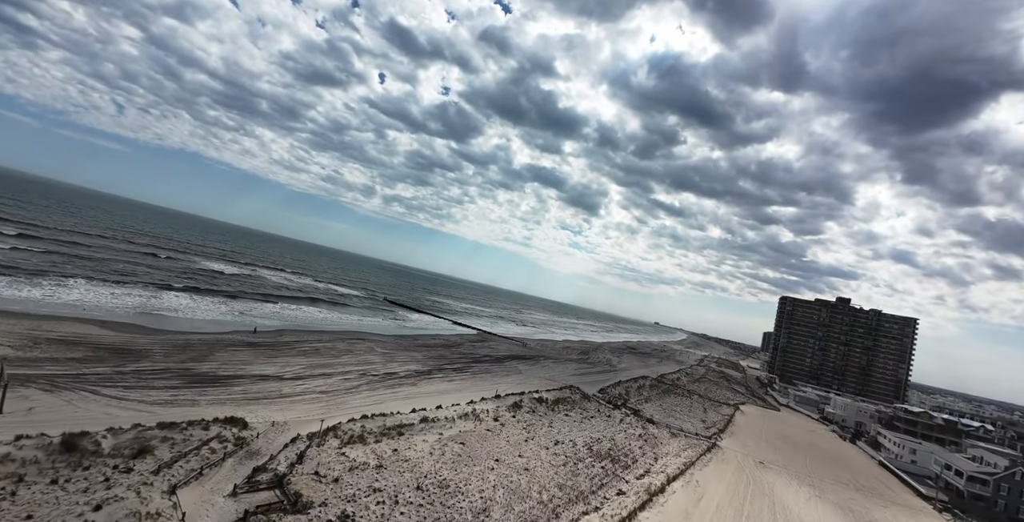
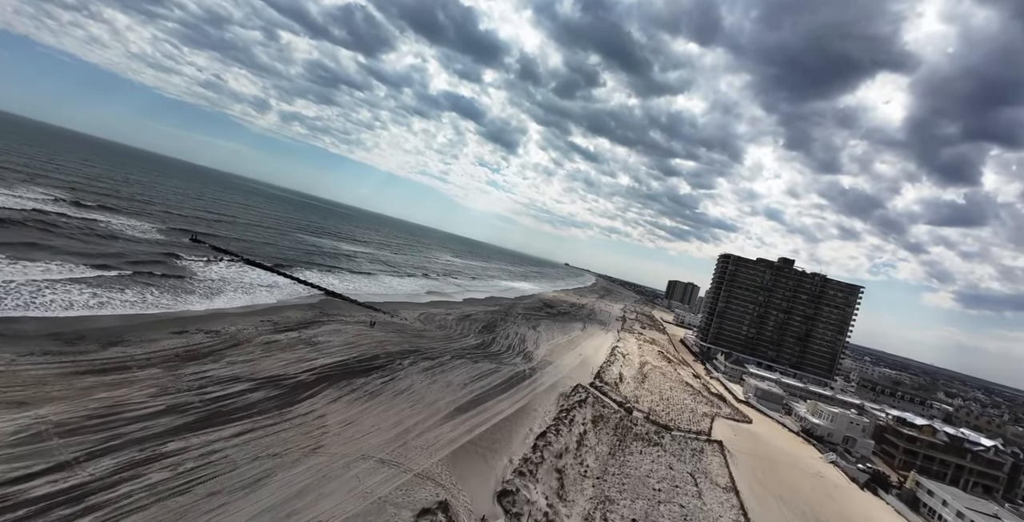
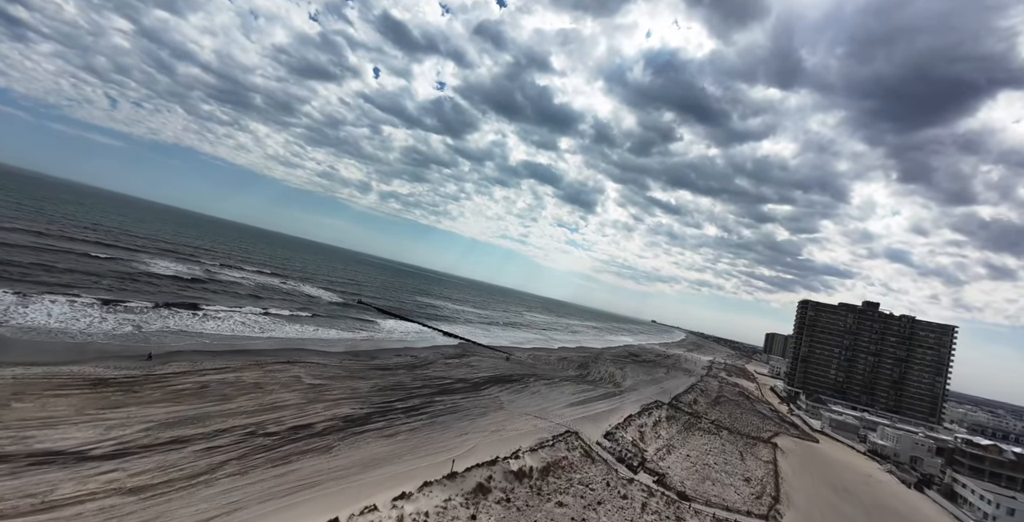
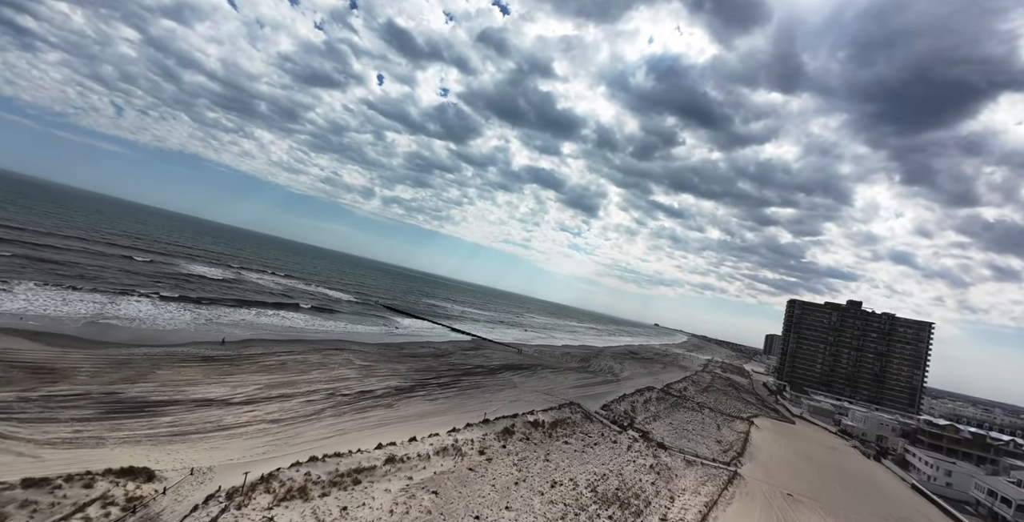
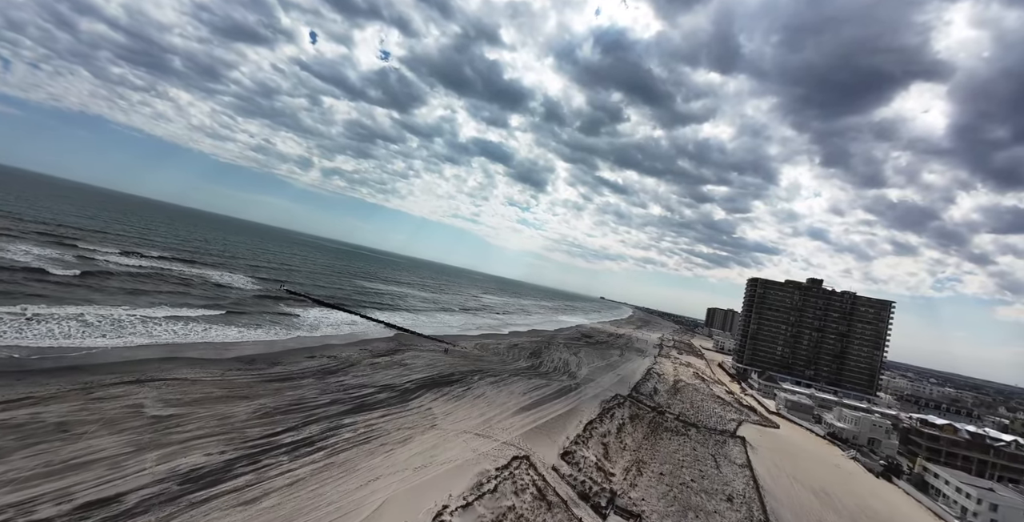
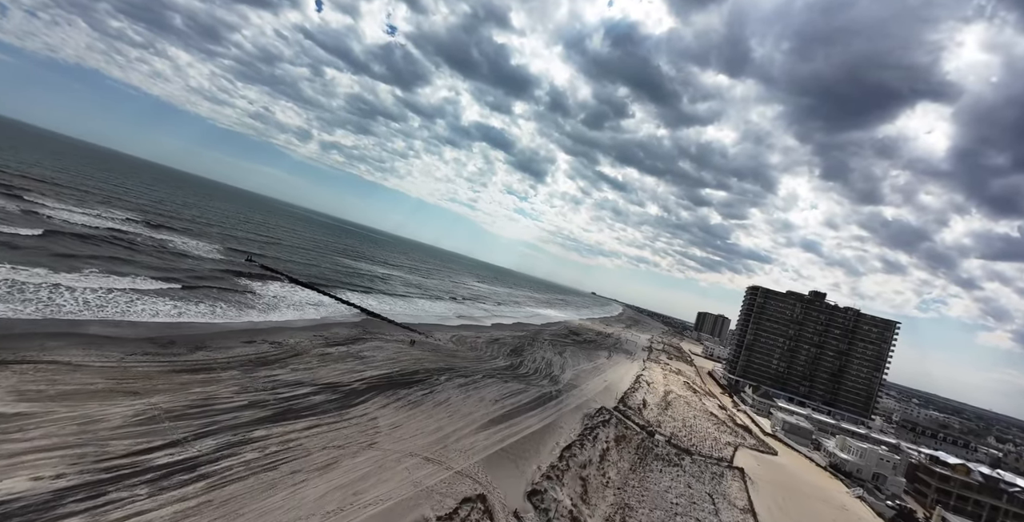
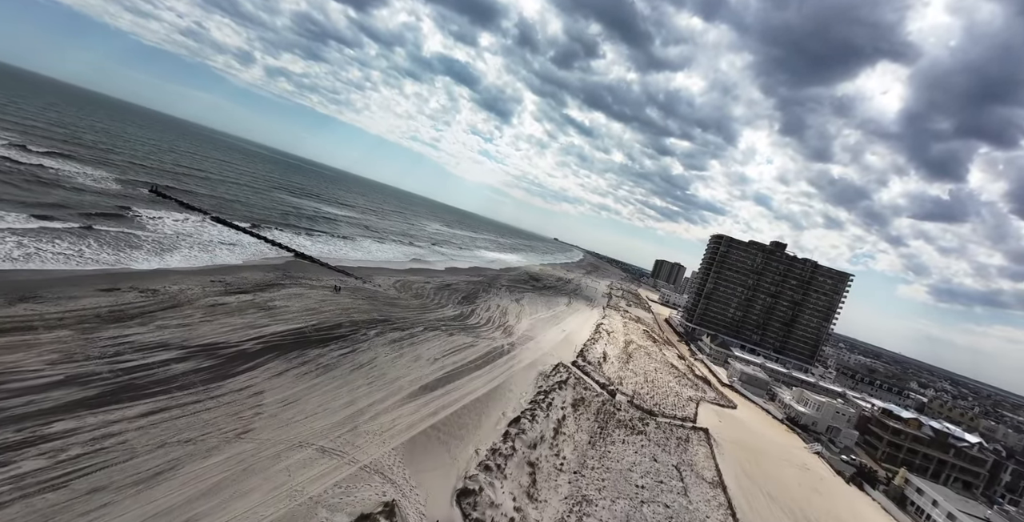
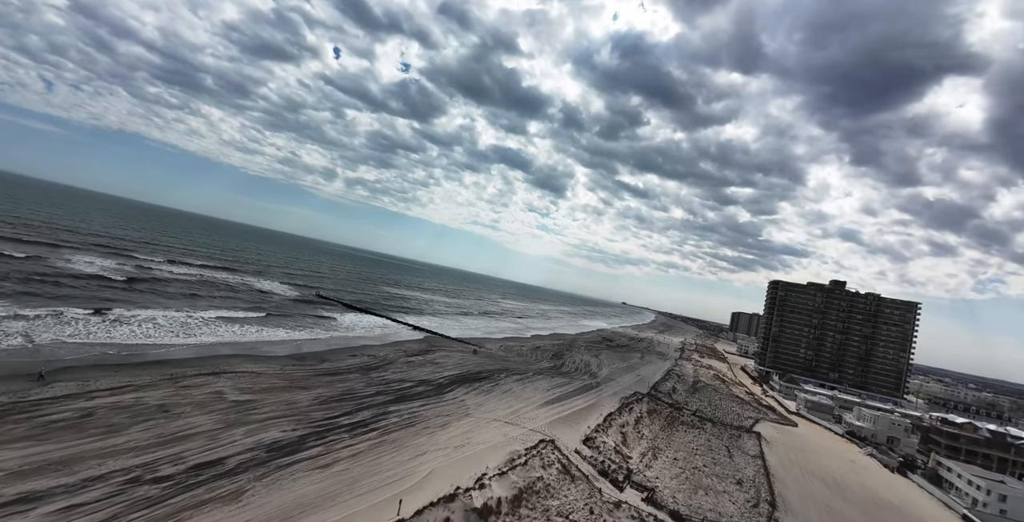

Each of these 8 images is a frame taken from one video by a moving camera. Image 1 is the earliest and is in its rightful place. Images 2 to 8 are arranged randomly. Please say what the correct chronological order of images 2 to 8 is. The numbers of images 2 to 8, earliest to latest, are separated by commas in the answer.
4, 3, 8, 5, 6, 2, 7
